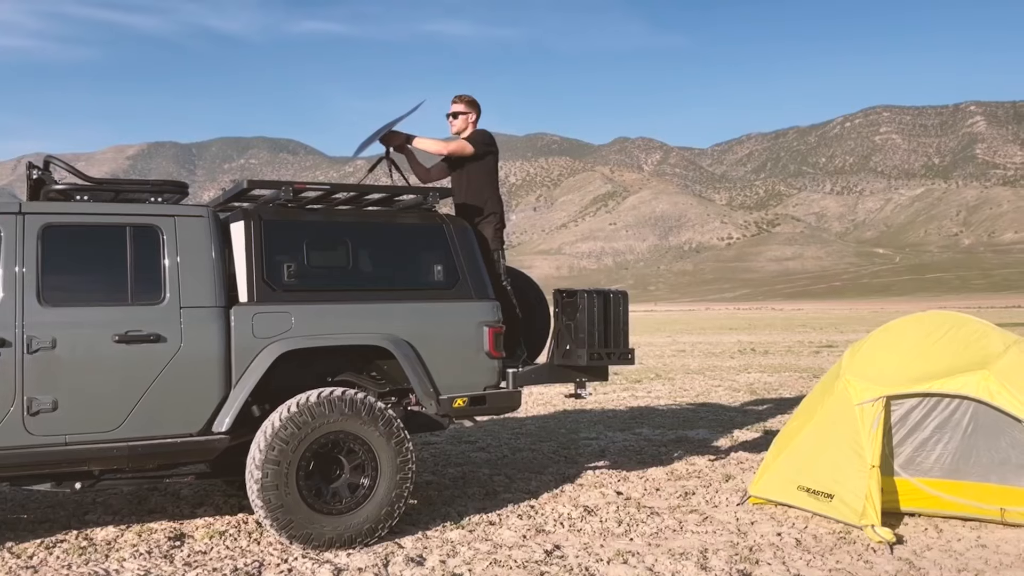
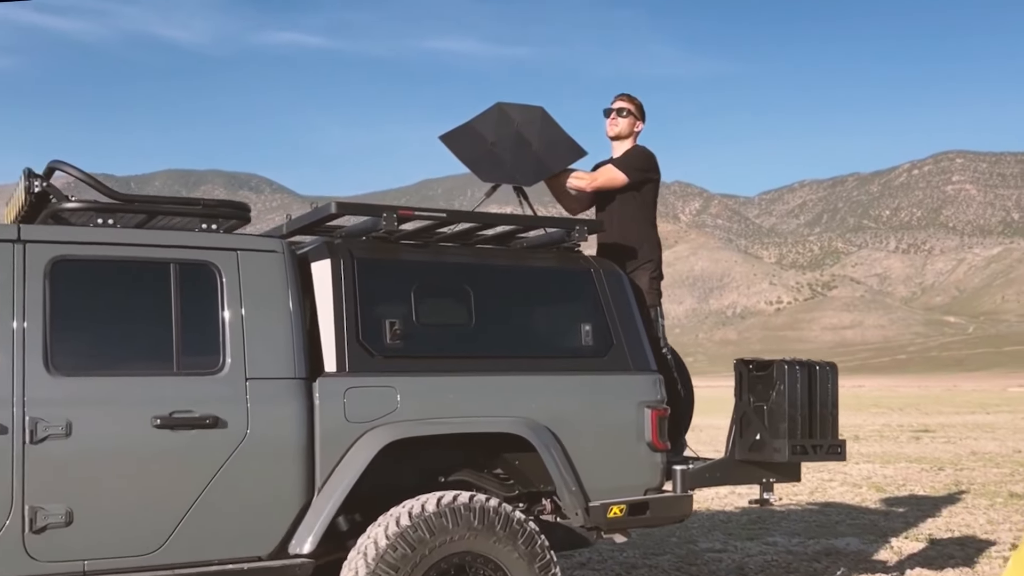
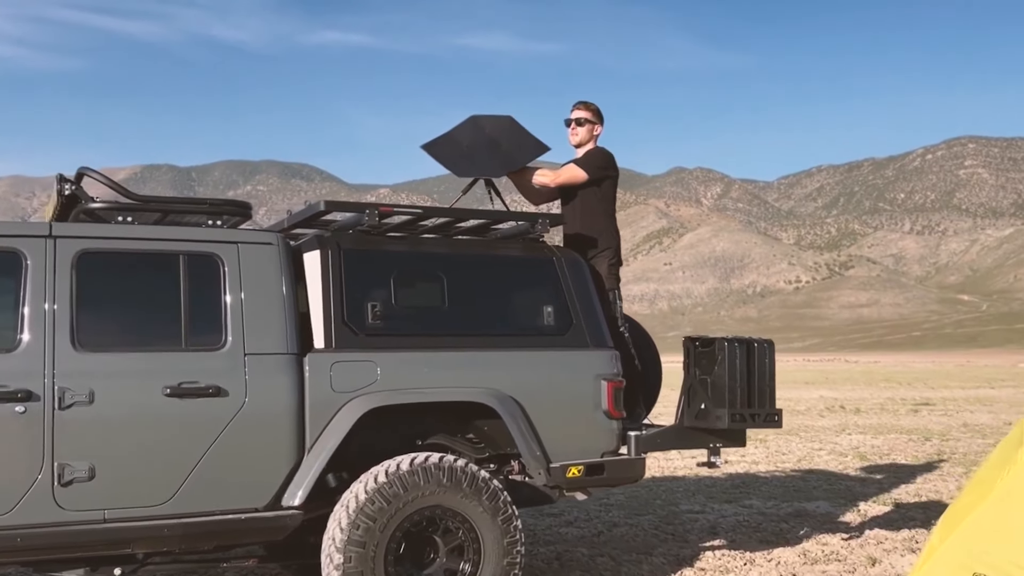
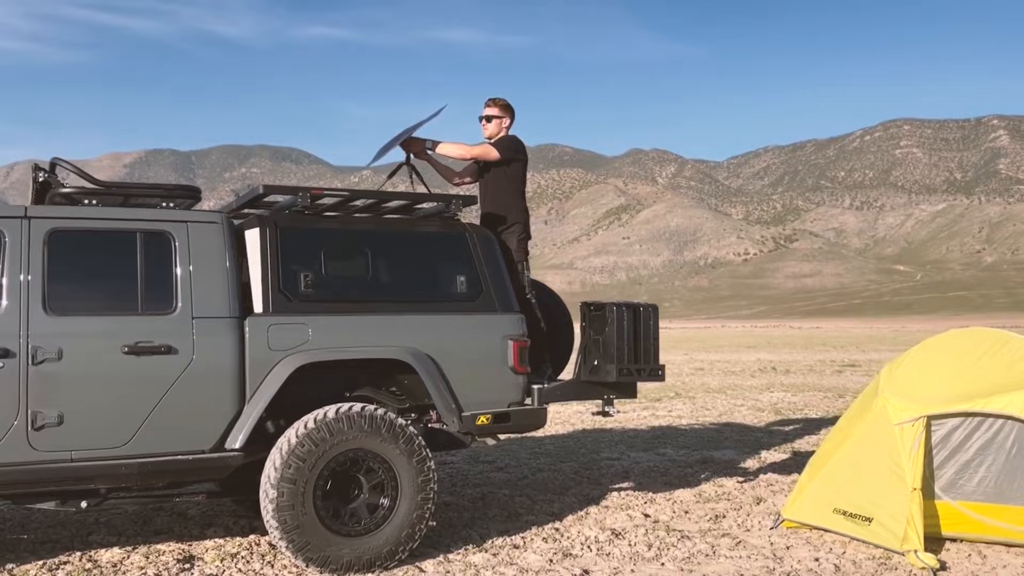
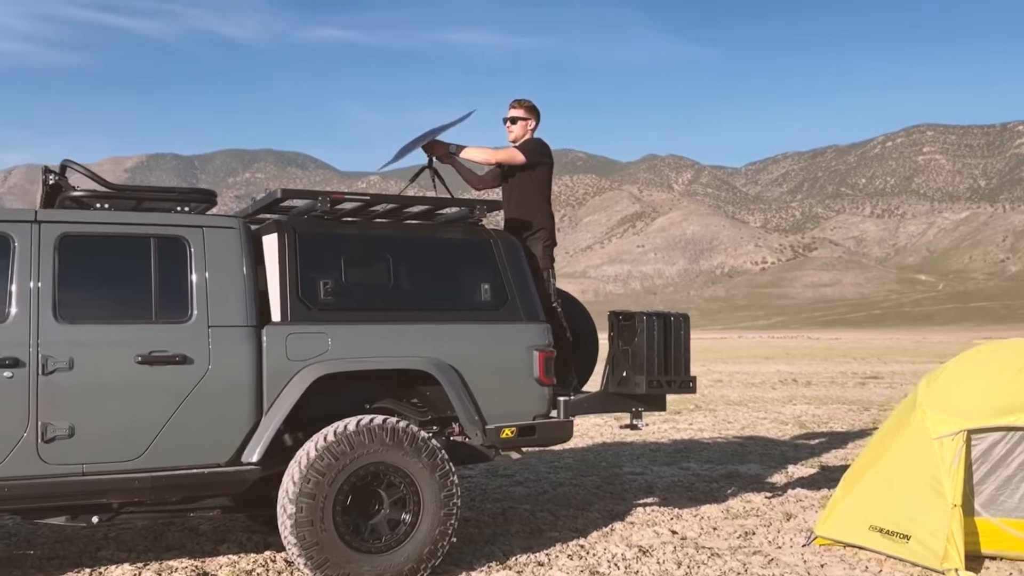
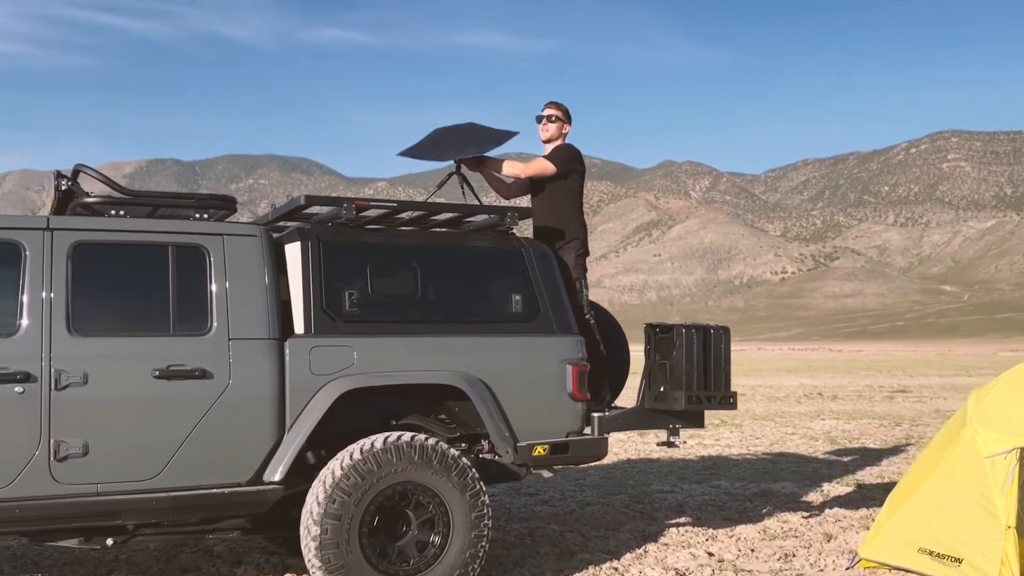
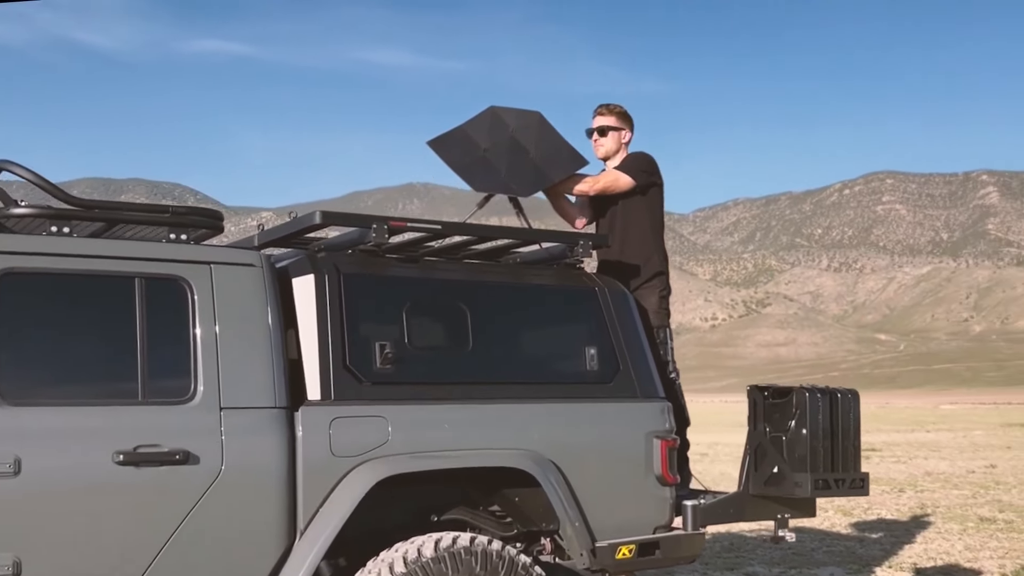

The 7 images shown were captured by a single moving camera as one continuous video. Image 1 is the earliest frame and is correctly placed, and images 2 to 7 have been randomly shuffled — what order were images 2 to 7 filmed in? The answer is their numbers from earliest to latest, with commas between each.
4, 5, 6, 3, 2, 7
